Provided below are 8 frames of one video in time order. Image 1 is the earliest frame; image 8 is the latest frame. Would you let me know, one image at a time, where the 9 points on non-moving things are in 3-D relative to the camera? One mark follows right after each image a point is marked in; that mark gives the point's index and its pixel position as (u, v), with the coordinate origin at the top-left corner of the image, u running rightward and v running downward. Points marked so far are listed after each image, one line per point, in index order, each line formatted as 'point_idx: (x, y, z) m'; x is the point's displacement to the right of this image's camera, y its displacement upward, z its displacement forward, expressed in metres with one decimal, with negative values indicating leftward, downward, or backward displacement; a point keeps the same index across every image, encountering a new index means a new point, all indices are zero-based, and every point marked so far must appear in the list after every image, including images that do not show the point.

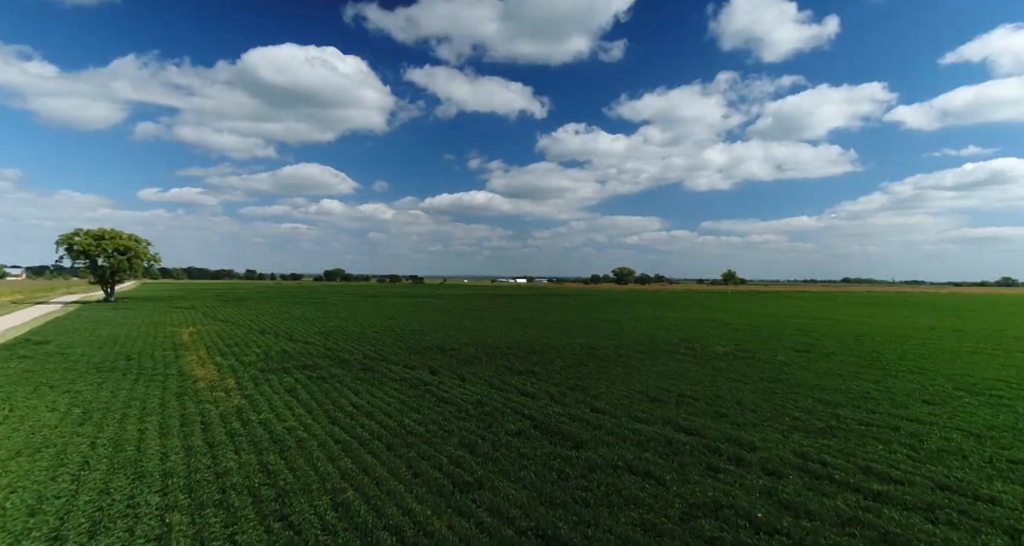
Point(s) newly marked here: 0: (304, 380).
0: (-7.8, -4.1, +18.7) m
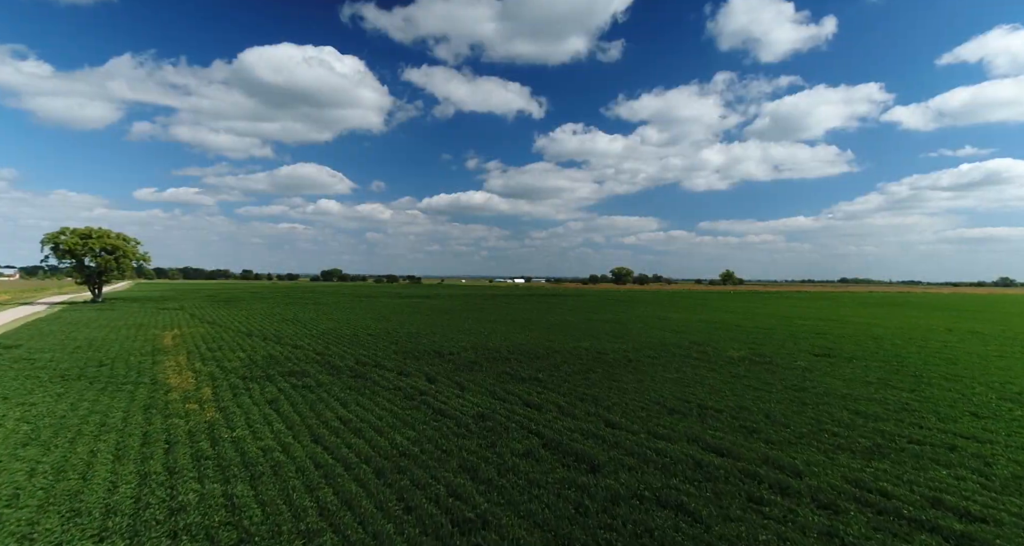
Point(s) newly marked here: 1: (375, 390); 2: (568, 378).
0: (-7.6, -4.0, +17.1) m
1: (-4.7, -4.1, +17.4) m
2: (+2.1, -4.1, +19.2) m
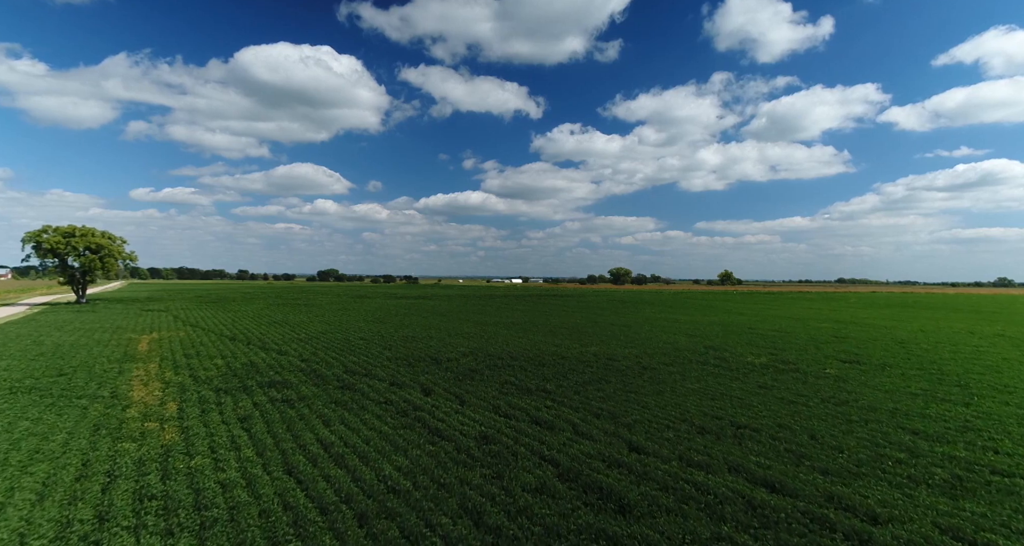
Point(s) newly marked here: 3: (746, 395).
0: (-7.5, -4.0, +15.2) m
1: (-4.6, -4.1, +15.5) m
2: (+2.3, -4.1, +17.3) m
3: (+7.8, -4.1, +16.8) m
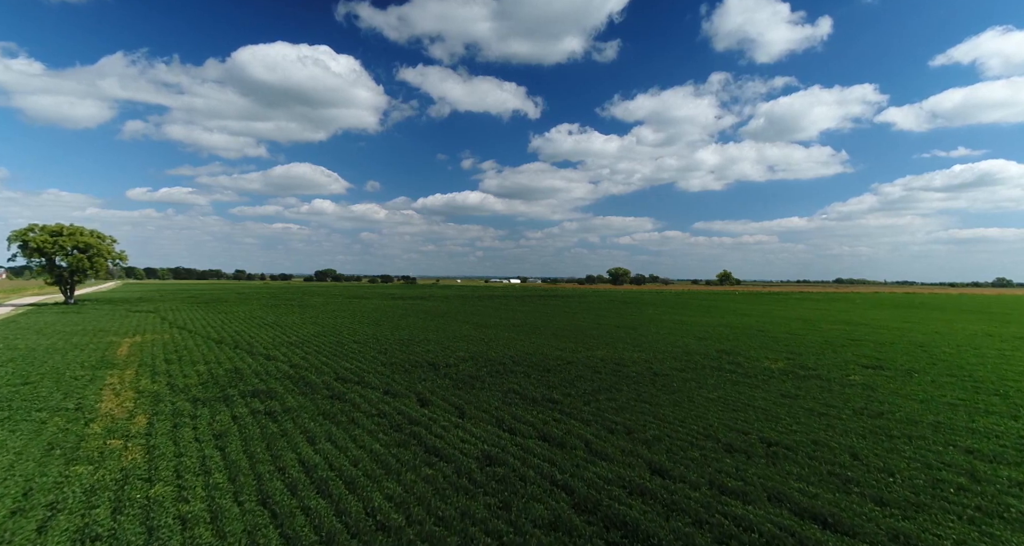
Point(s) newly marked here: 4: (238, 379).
0: (-7.3, -4.0, +13.8) m
1: (-4.4, -4.1, +14.1) m
2: (+2.4, -4.1, +15.9) m
3: (+8.0, -4.1, +15.5) m
4: (-10.2, -4.0, +18.7) m
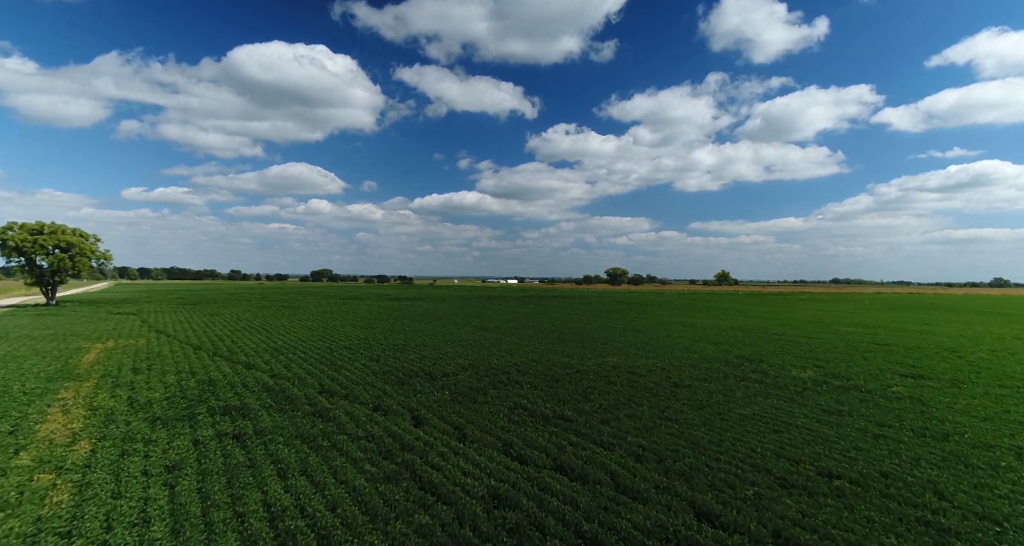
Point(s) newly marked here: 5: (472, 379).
0: (-7.1, -4.0, +11.7) m
1: (-4.2, -4.1, +12.1) m
2: (+2.6, -4.1, +13.9) m
3: (+8.2, -4.1, +13.5) m
4: (-10.1, -4.0, +16.7) m
5: (-1.5, -4.0, +19.0) m
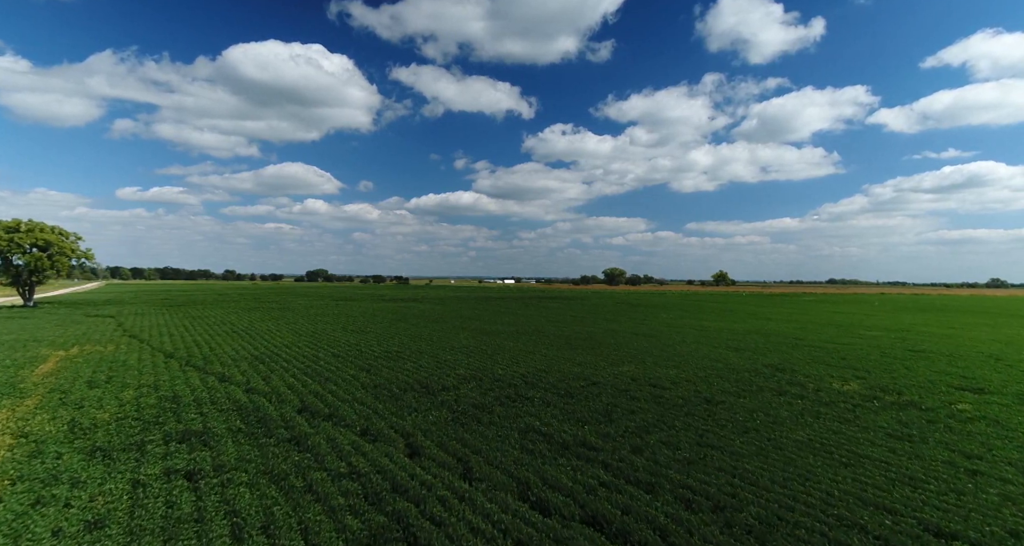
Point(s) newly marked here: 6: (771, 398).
0: (-6.8, -4.0, +9.4) m
1: (-3.9, -4.1, +9.7) m
2: (+3.0, -4.1, +11.7) m
3: (+8.5, -4.1, +11.3) m
4: (-9.8, -4.0, +14.3) m
5: (-1.2, -4.0, +16.7) m
6: (+8.5, -4.0, +16.5) m
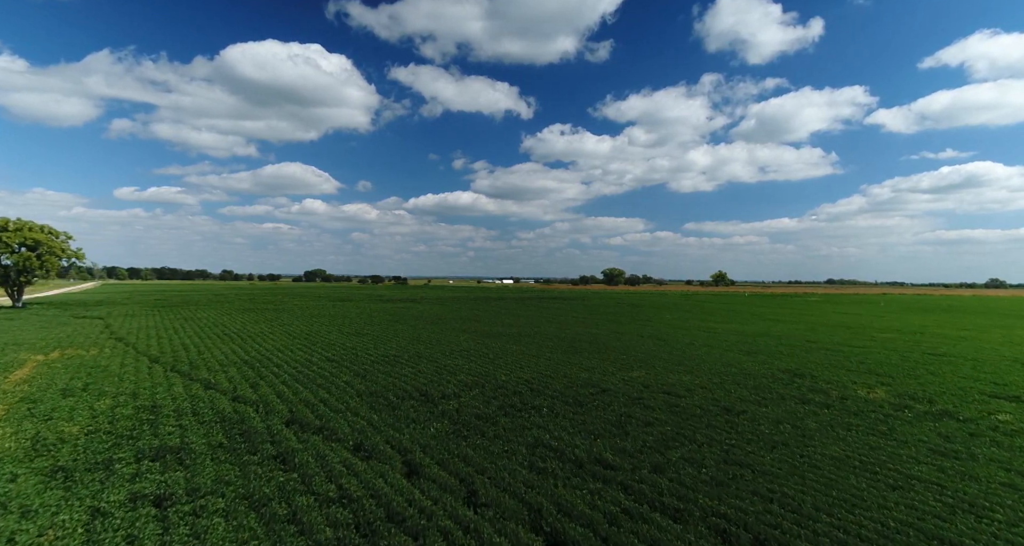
0: (-6.6, -4.0, +8.3) m
1: (-3.7, -4.1, +8.6) m
2: (+3.1, -4.1, +10.6) m
3: (+8.7, -4.1, +10.2) m
4: (-9.6, -4.0, +13.2) m
5: (-1.1, -4.0, +15.6) m
6: (+8.7, -4.1, +15.4) m
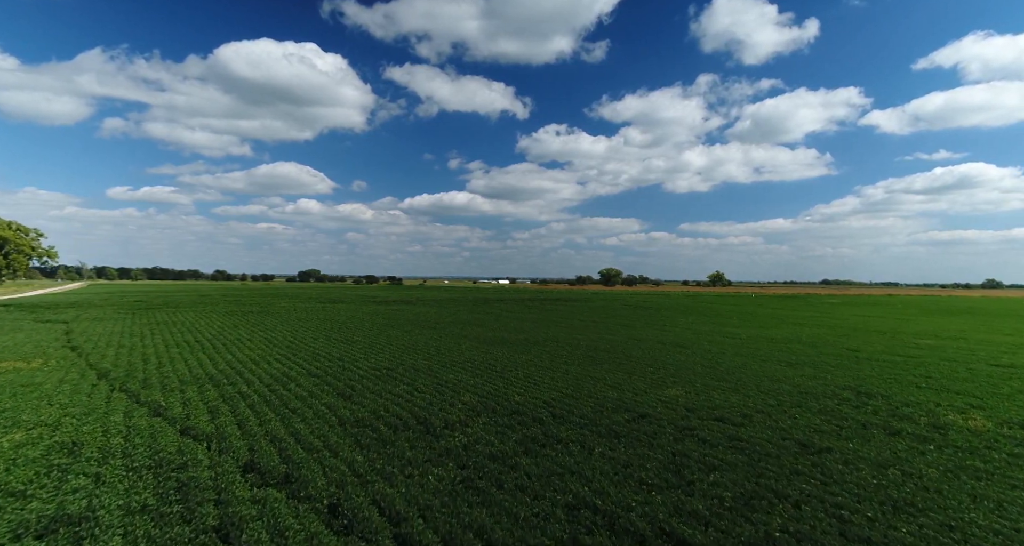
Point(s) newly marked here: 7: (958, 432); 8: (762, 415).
0: (-6.0, -4.0, +5.0) m
1: (-3.1, -4.1, +5.4) m
2: (+3.7, -4.1, +7.4) m
3: (+9.3, -4.1, +7.1) m
4: (-9.0, -4.0, +9.9) m
5: (-0.6, -4.0, +12.3) m
6: (+9.2, -4.1, +12.3) m
7: (+11.5, -4.1, +12.9) m
8: (+7.3, -4.0, +14.7) m
